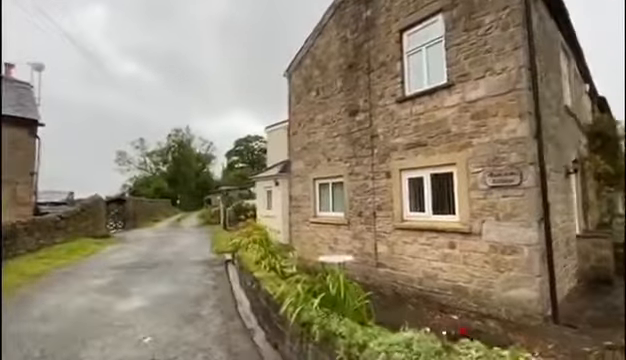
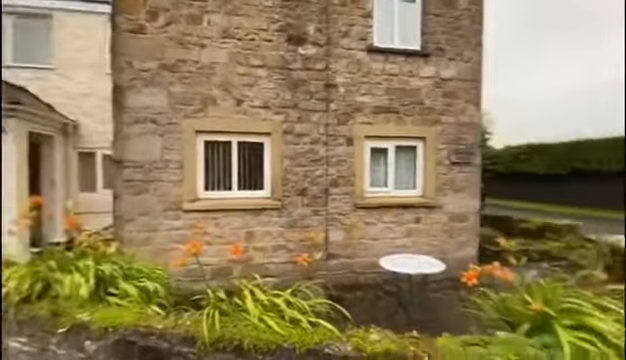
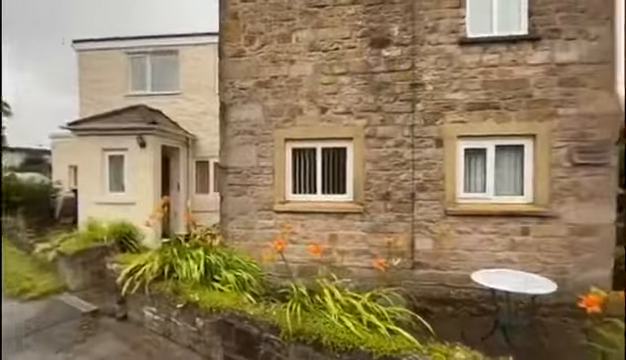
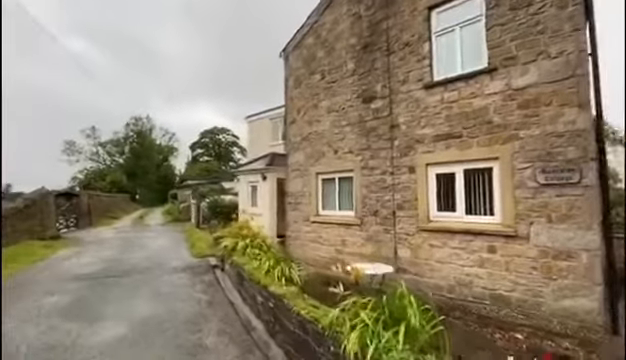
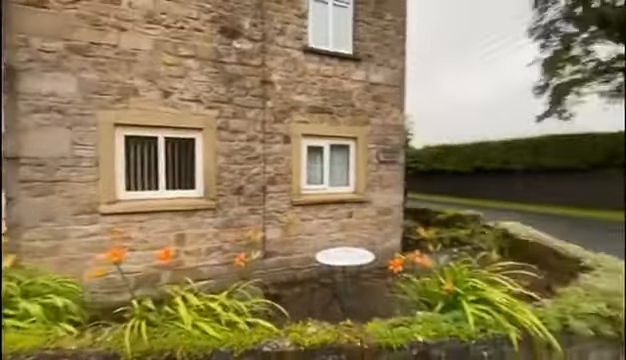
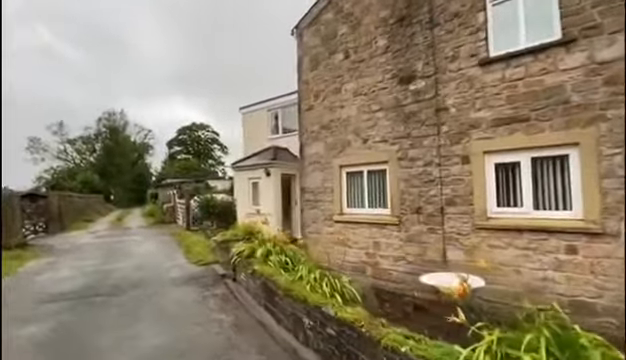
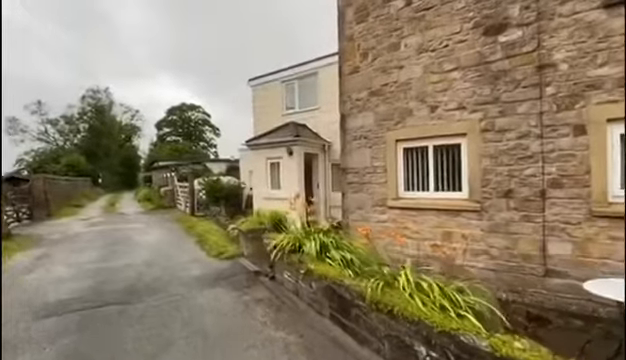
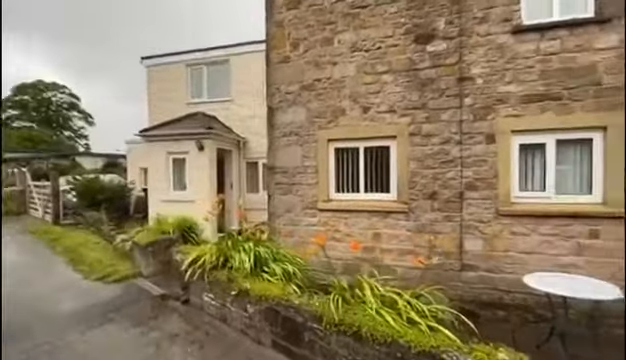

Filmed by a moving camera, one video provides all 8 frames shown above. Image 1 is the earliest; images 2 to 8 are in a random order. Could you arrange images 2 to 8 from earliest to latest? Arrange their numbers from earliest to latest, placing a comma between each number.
4, 6, 7, 8, 3, 2, 5
